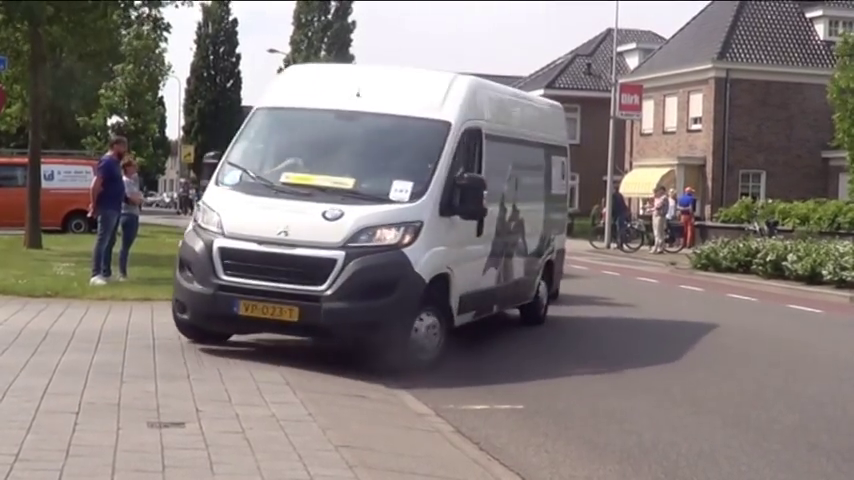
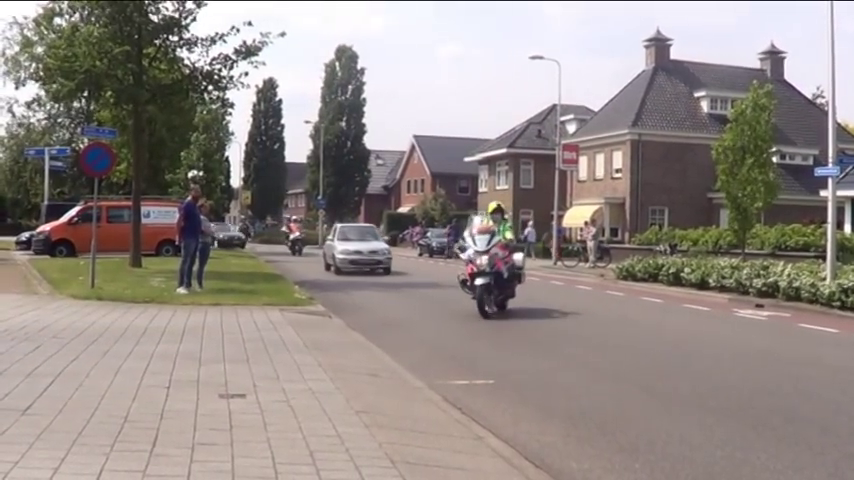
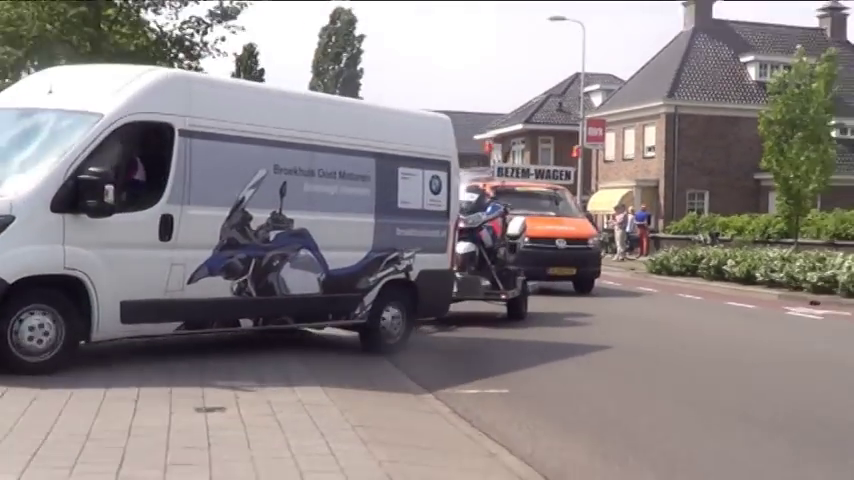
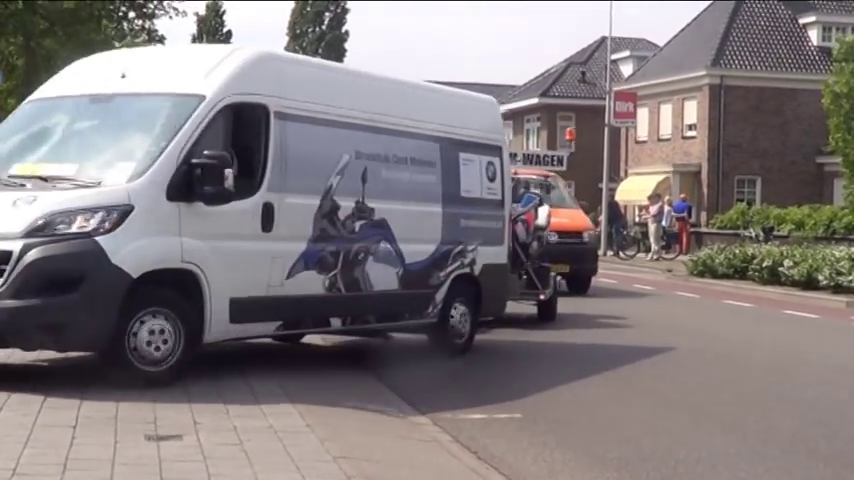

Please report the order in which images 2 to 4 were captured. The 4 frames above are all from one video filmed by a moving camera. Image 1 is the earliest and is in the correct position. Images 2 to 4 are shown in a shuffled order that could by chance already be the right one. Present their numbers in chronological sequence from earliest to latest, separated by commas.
4, 3, 2
